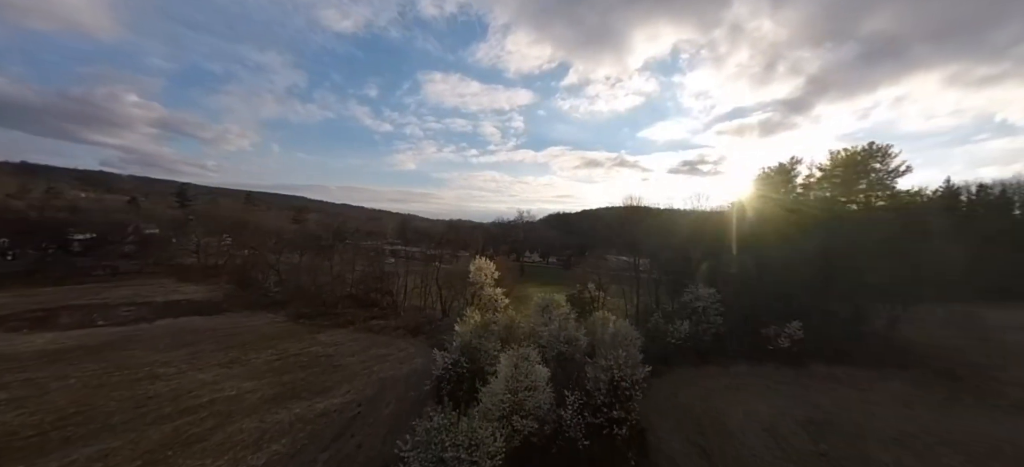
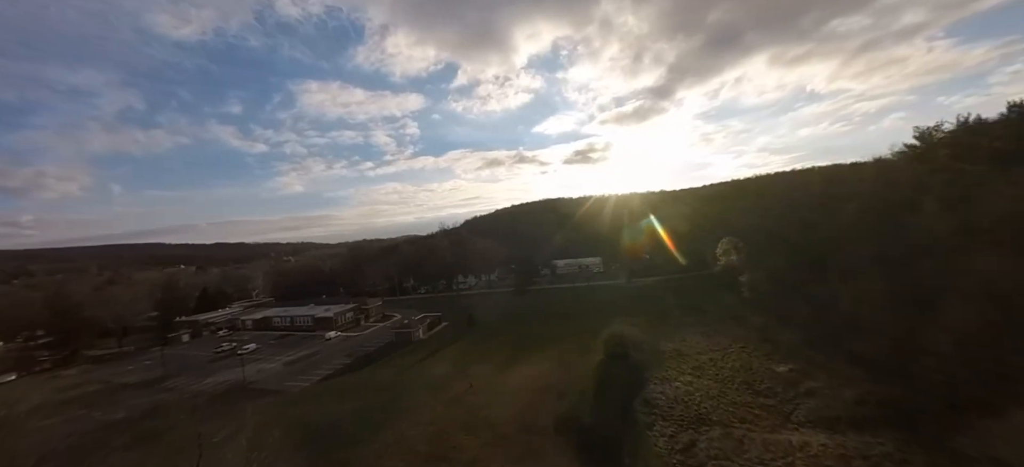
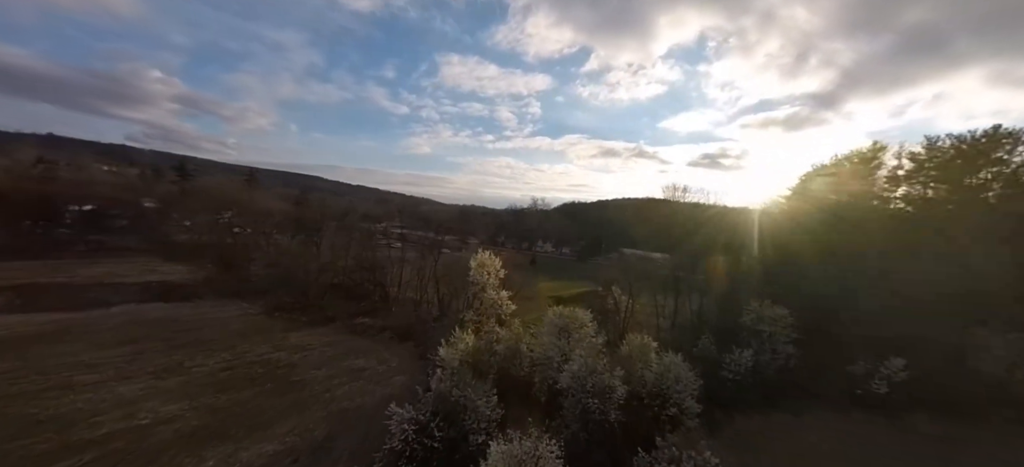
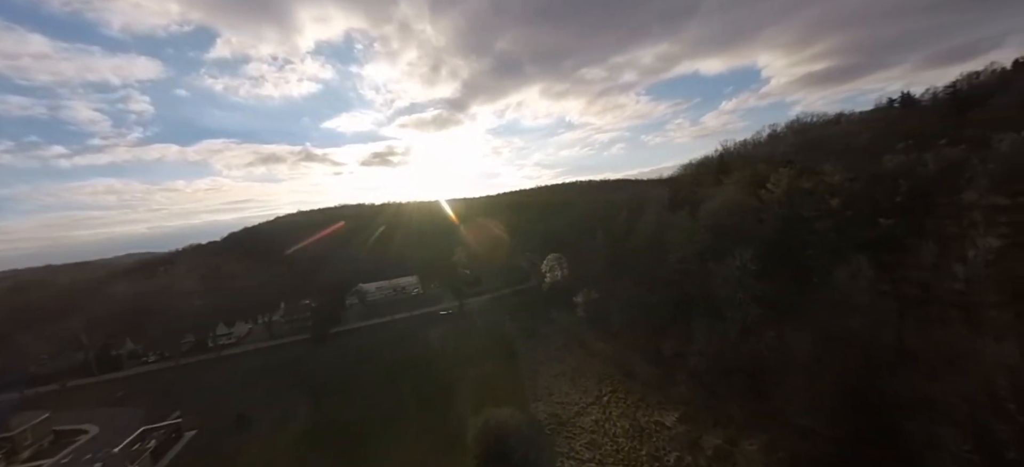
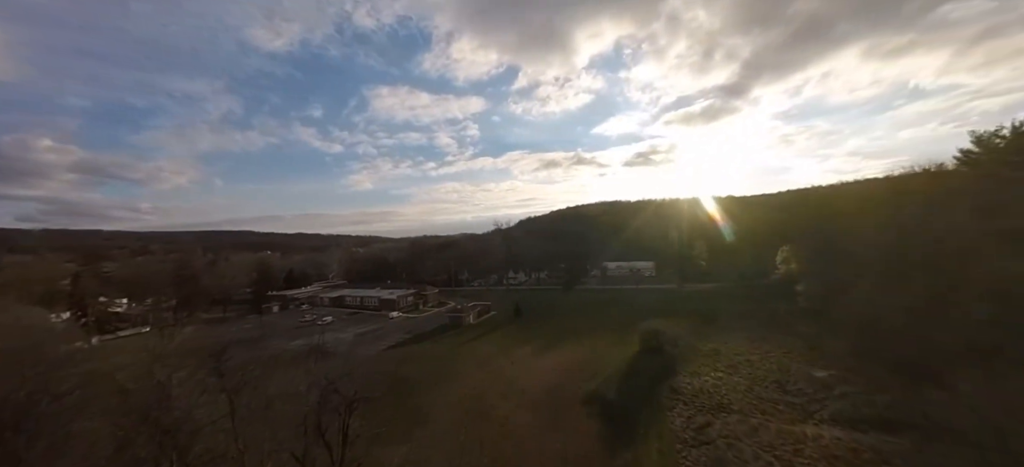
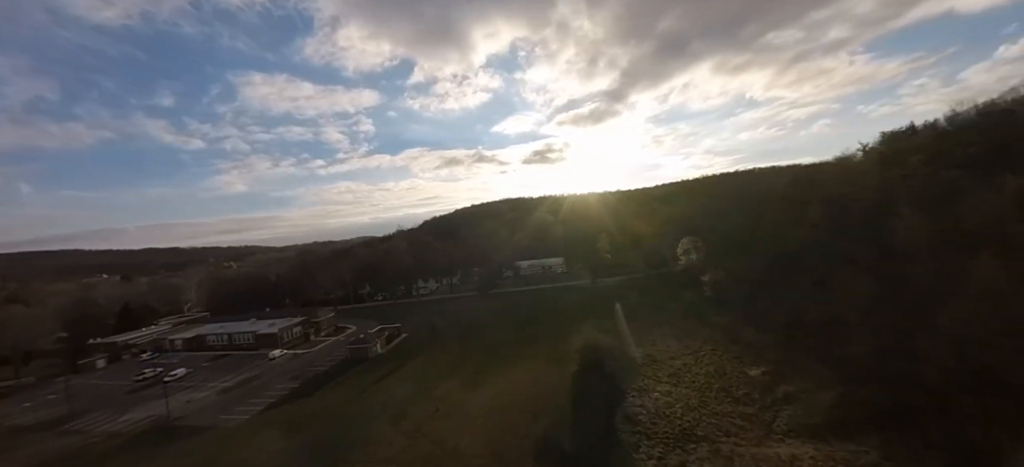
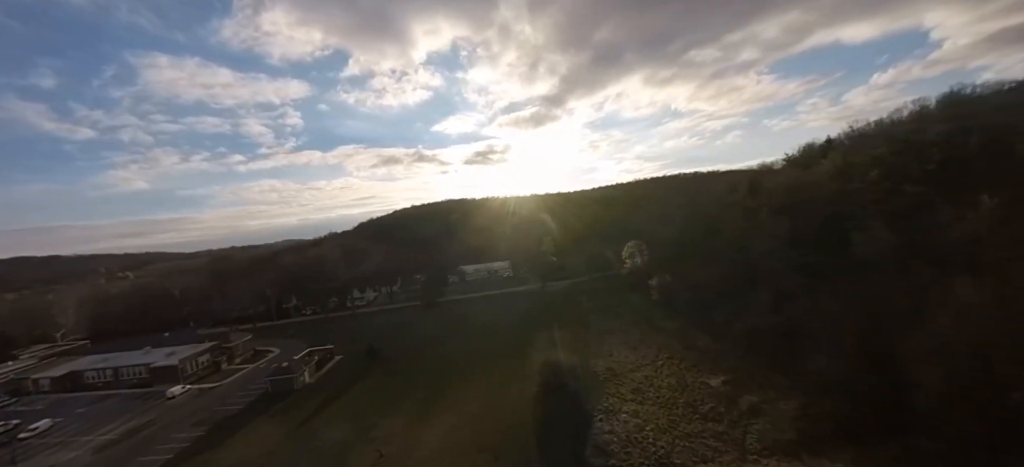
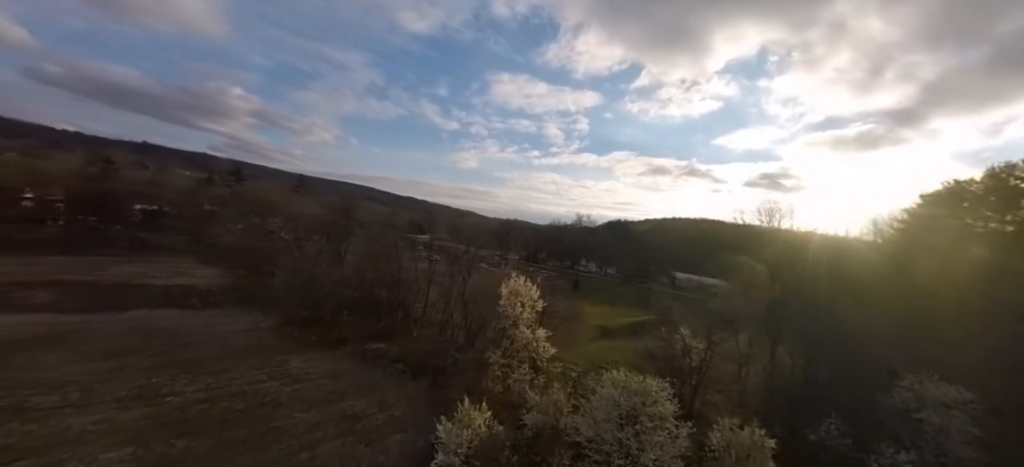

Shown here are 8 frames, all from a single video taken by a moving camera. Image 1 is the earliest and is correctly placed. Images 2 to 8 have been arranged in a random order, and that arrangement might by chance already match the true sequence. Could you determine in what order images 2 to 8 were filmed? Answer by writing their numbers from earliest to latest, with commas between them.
3, 8, 5, 2, 6, 7, 4
